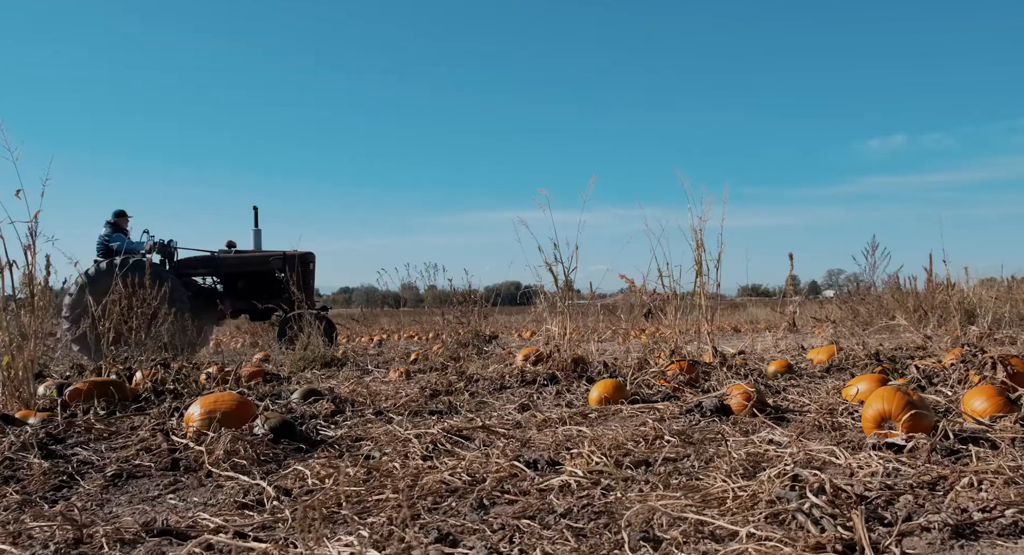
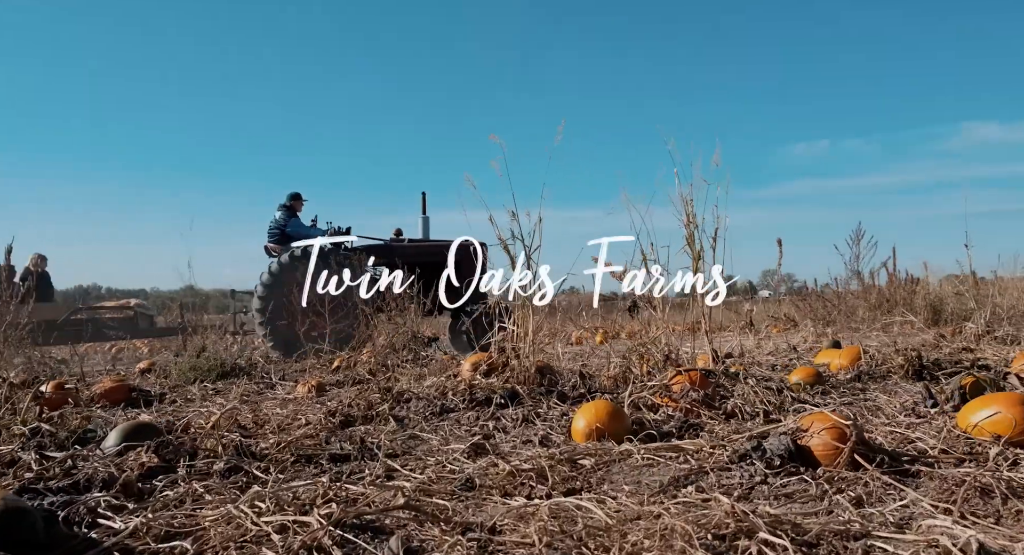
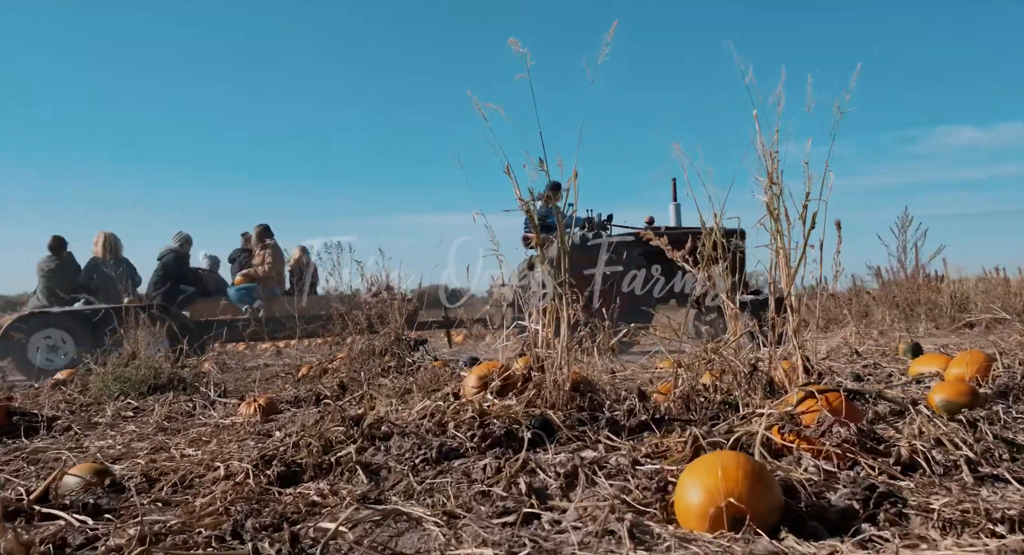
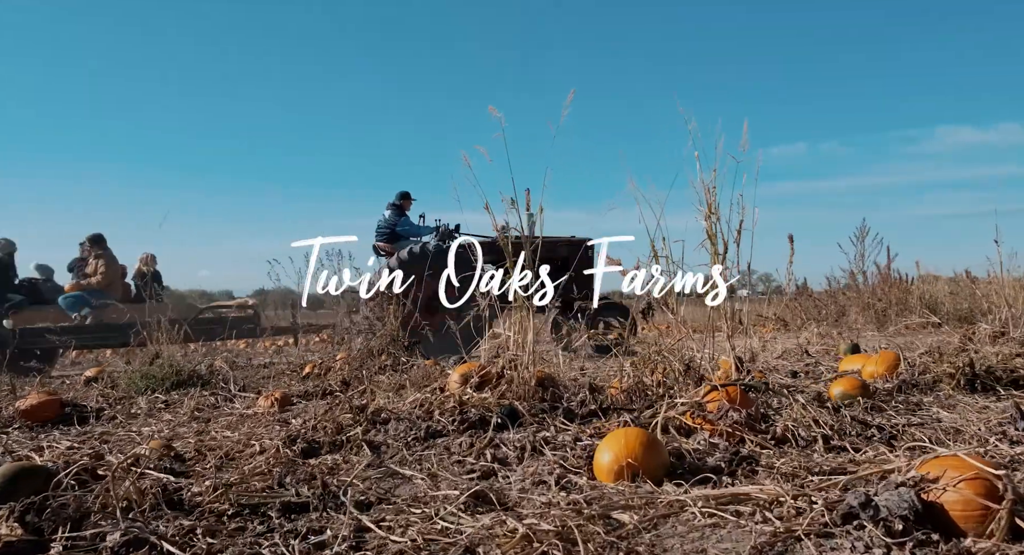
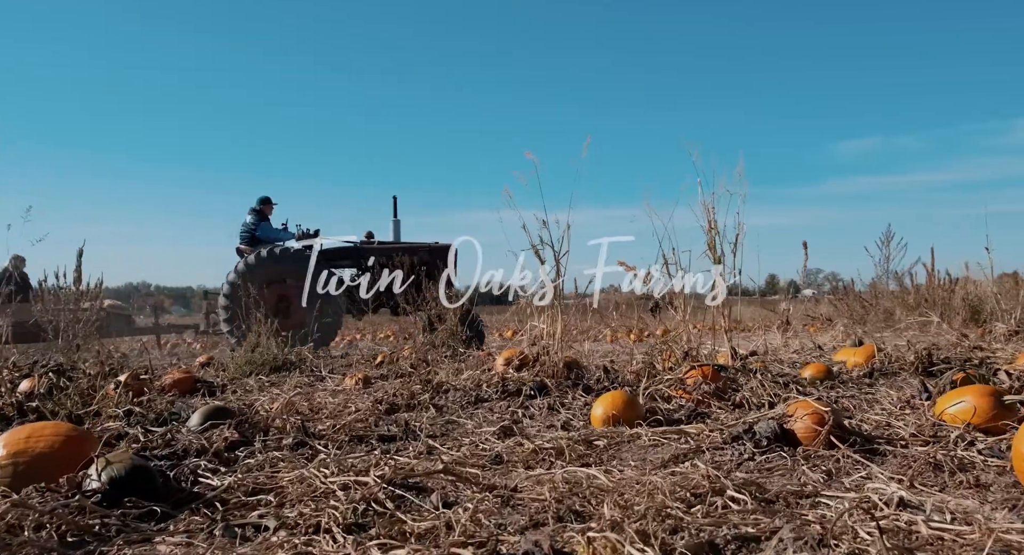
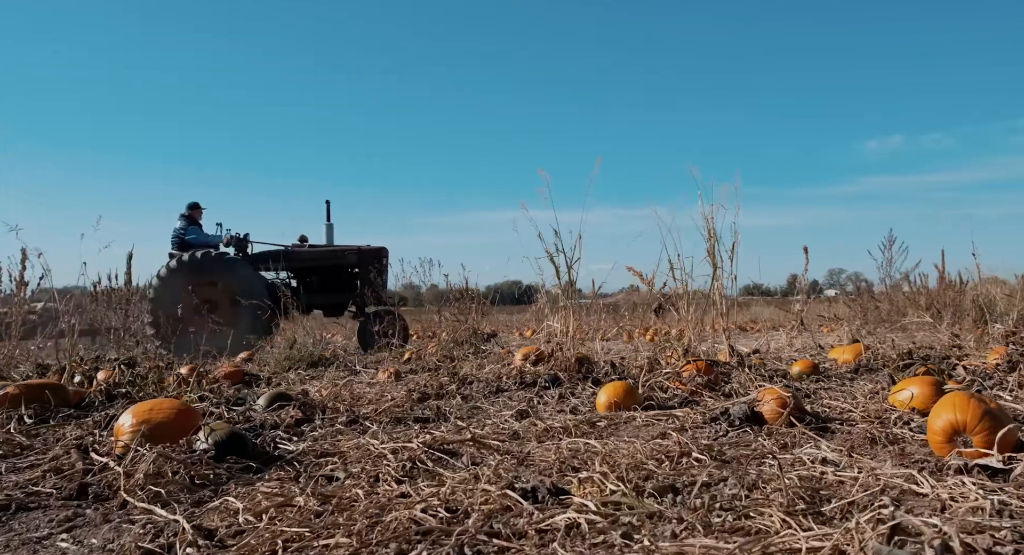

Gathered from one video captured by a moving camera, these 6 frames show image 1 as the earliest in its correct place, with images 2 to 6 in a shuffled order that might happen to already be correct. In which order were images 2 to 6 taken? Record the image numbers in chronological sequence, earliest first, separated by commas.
6, 5, 2, 4, 3
